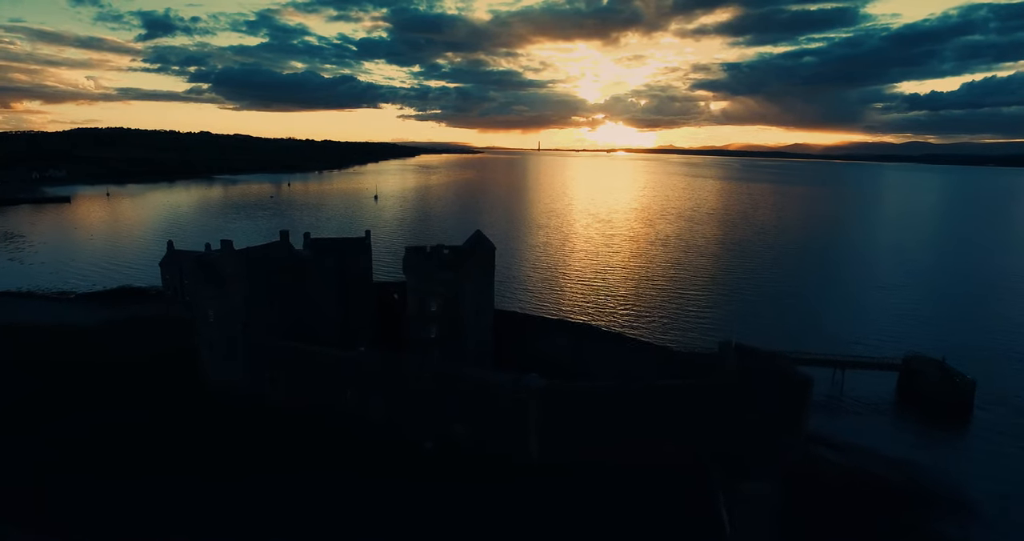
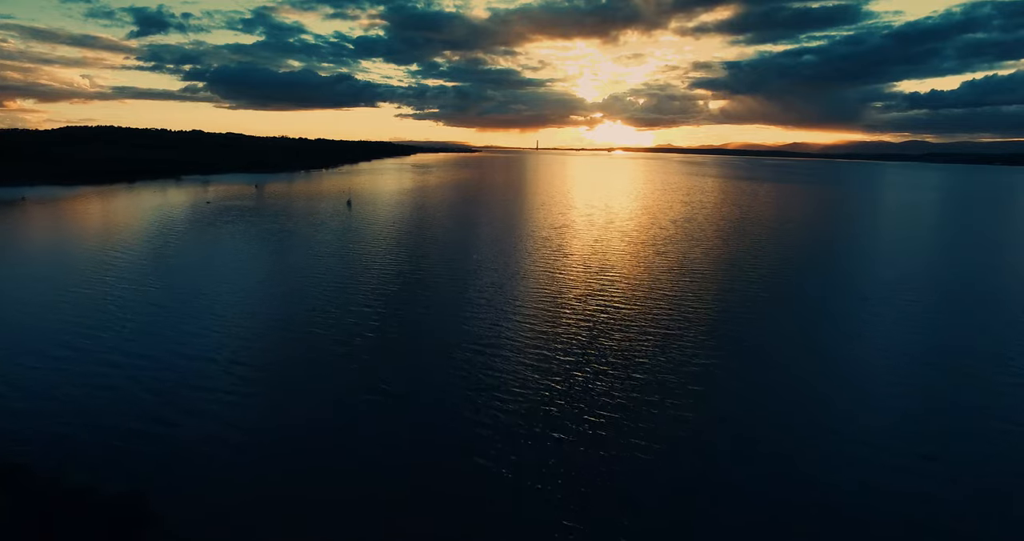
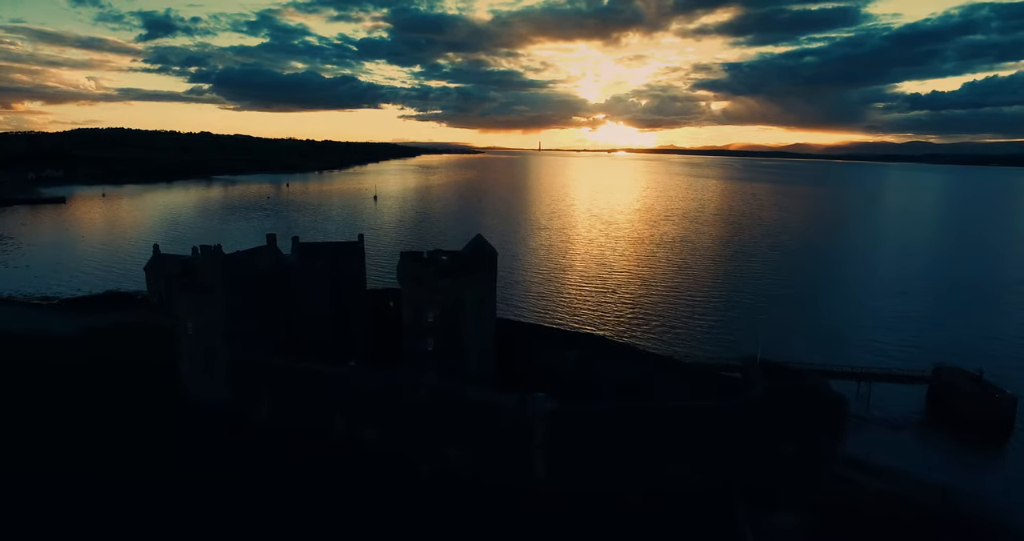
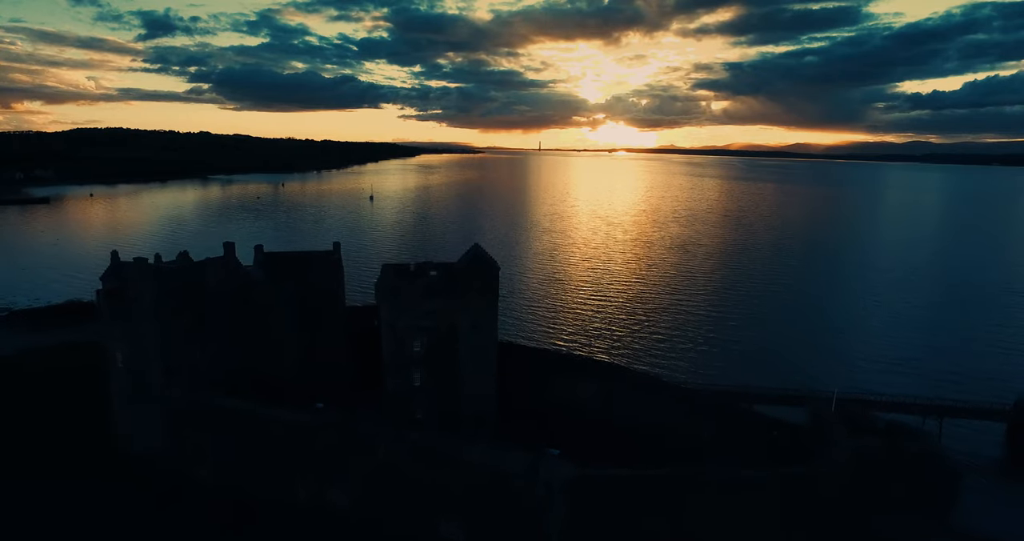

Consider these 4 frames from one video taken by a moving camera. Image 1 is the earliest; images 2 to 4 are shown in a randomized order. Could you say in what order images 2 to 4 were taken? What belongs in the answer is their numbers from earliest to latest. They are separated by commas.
3, 4, 2
